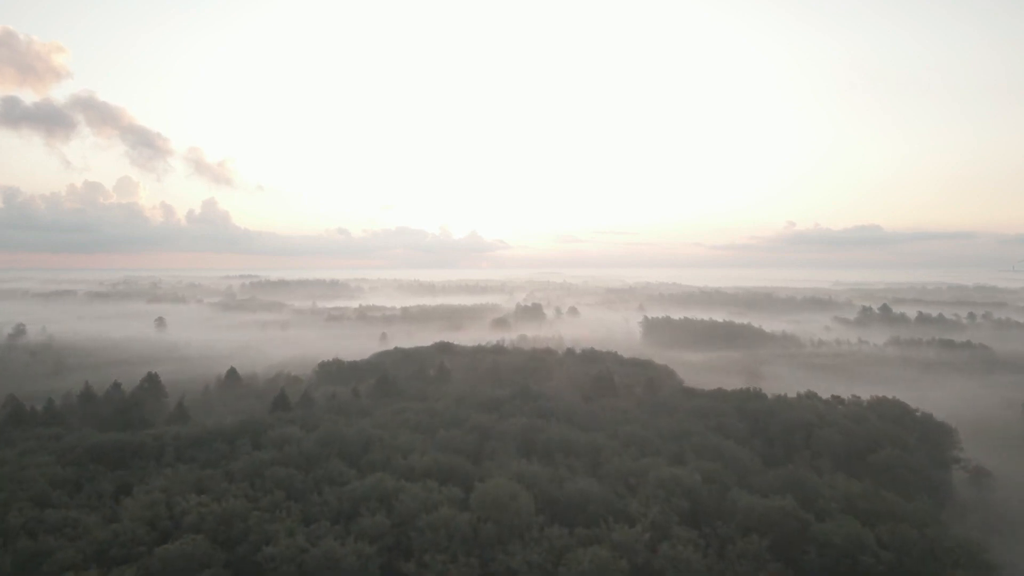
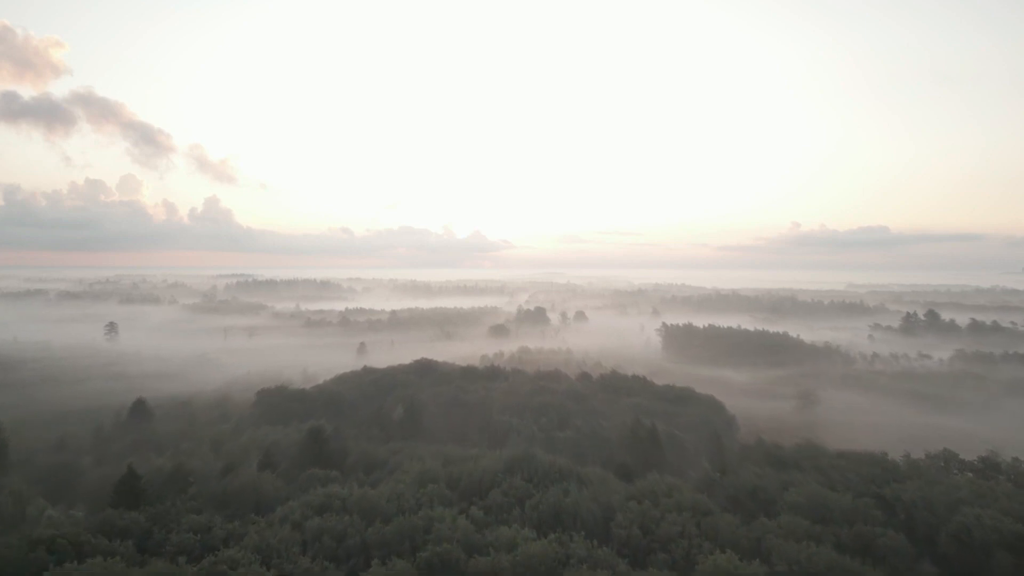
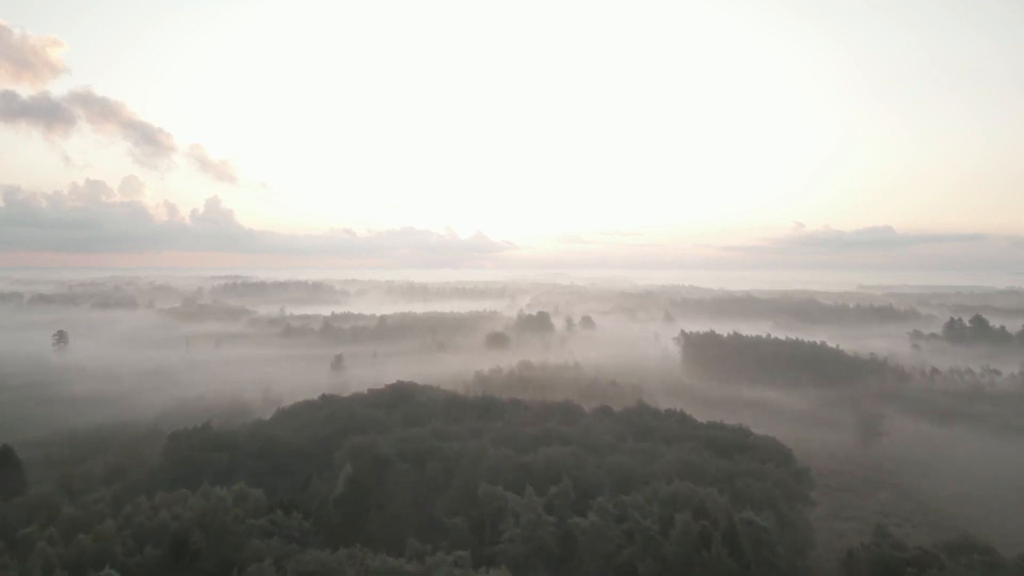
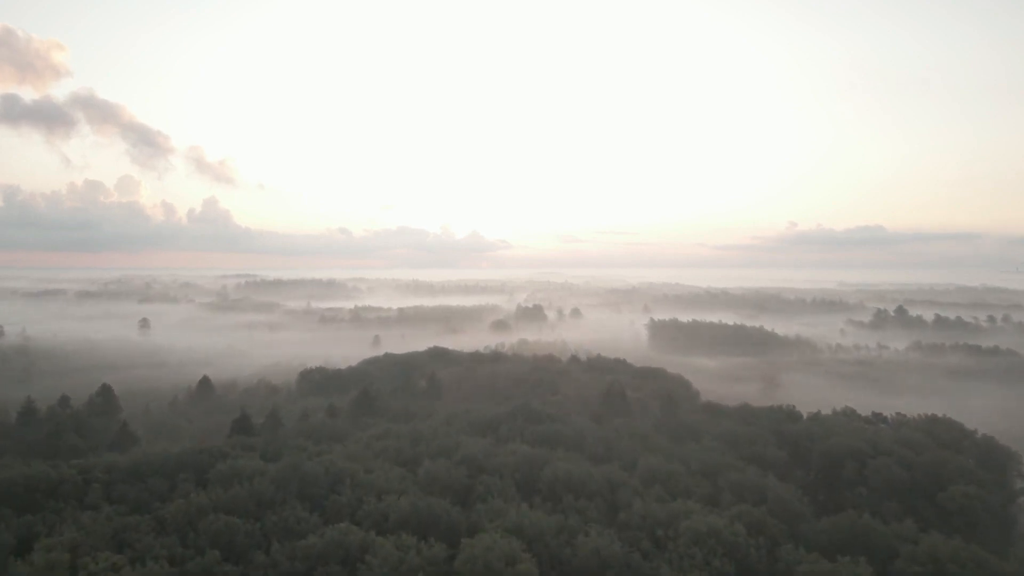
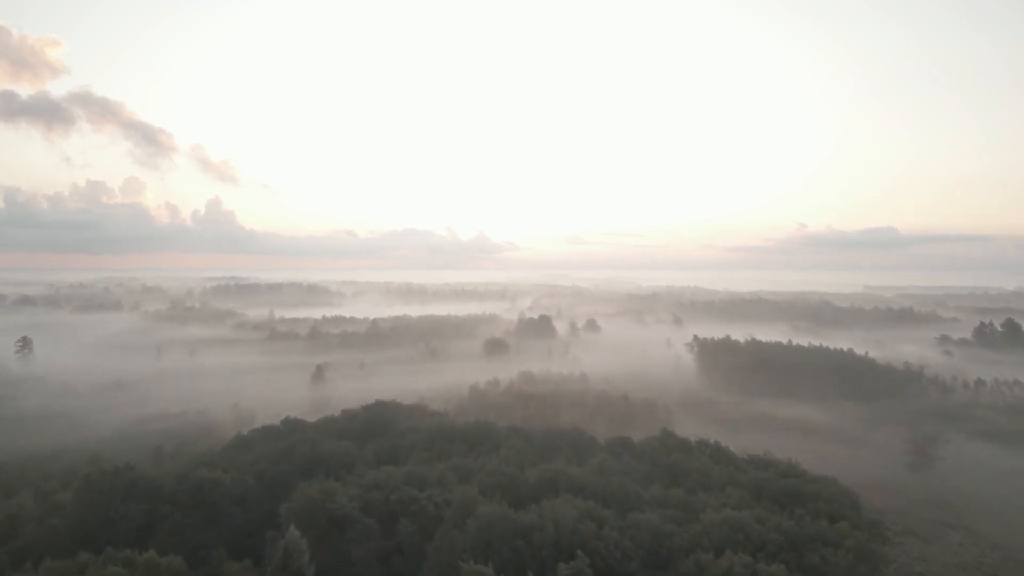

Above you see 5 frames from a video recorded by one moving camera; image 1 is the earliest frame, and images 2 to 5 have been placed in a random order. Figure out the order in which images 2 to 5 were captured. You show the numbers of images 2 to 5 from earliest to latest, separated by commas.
4, 2, 3, 5
